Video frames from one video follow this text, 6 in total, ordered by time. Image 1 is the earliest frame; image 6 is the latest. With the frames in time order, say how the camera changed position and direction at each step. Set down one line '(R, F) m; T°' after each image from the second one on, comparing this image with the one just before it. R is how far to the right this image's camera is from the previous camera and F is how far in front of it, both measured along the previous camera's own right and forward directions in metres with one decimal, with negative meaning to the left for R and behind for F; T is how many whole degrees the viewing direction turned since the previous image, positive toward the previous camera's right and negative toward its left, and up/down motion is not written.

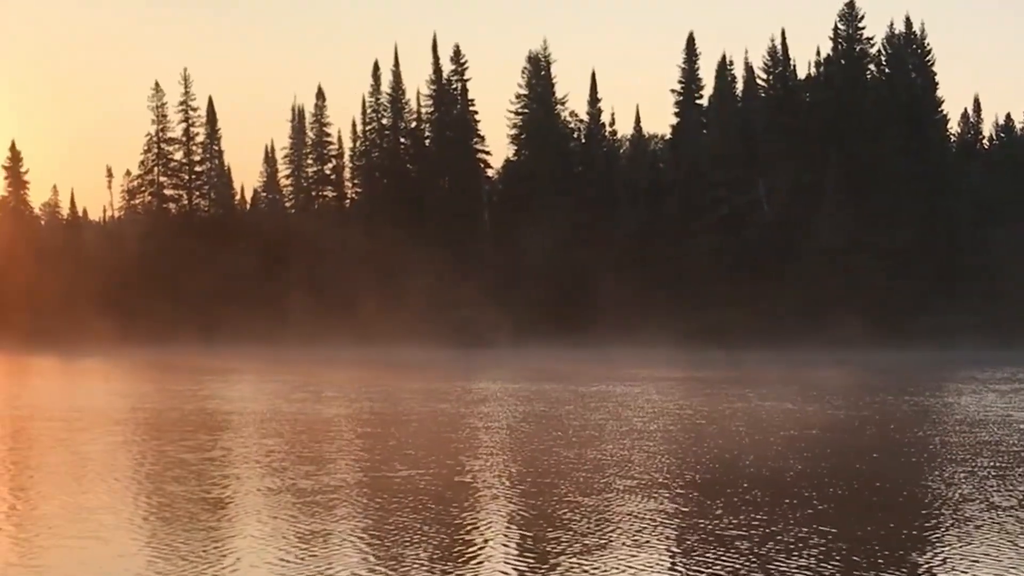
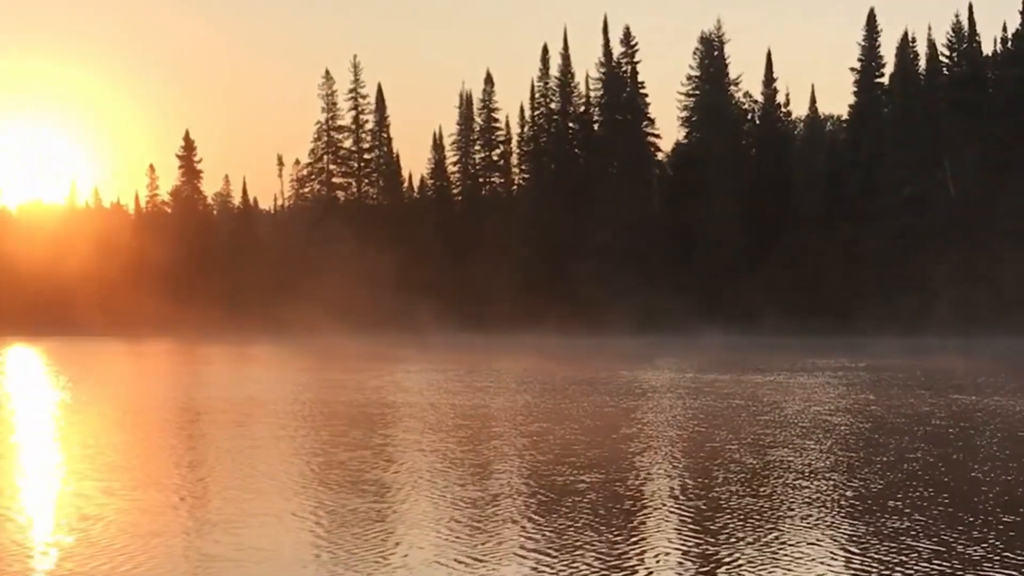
(-0.1, +1.8) m; -6°
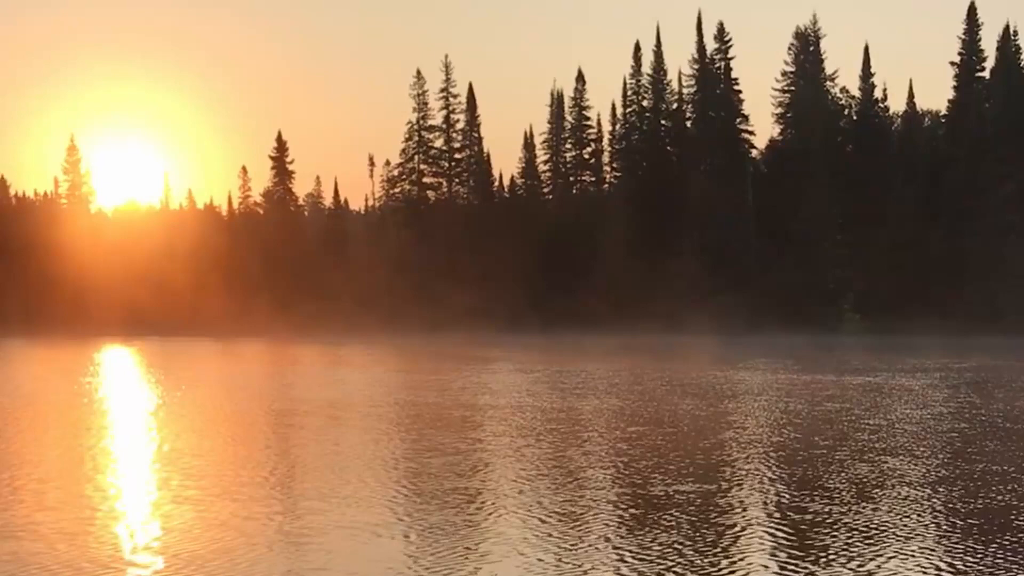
(+0.1, +0.7) m; -3°
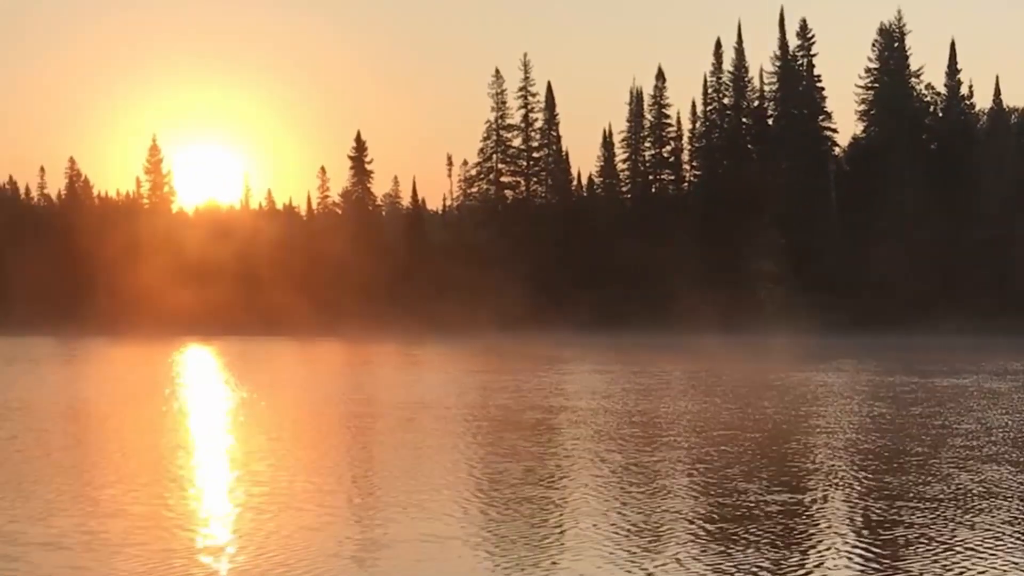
(+0.1, +0.6) m; -3°
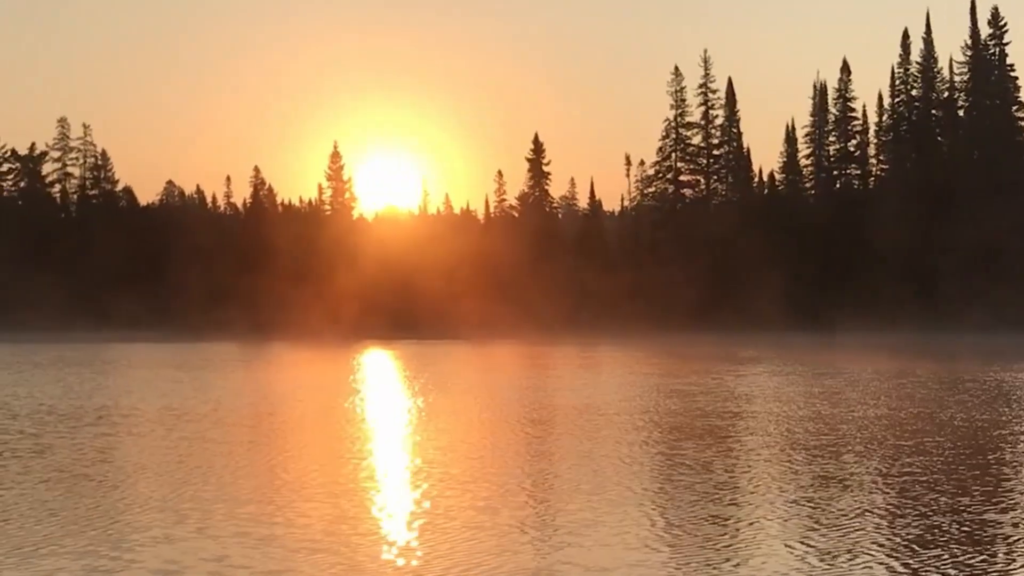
(+0.3, +1.3) m; -7°
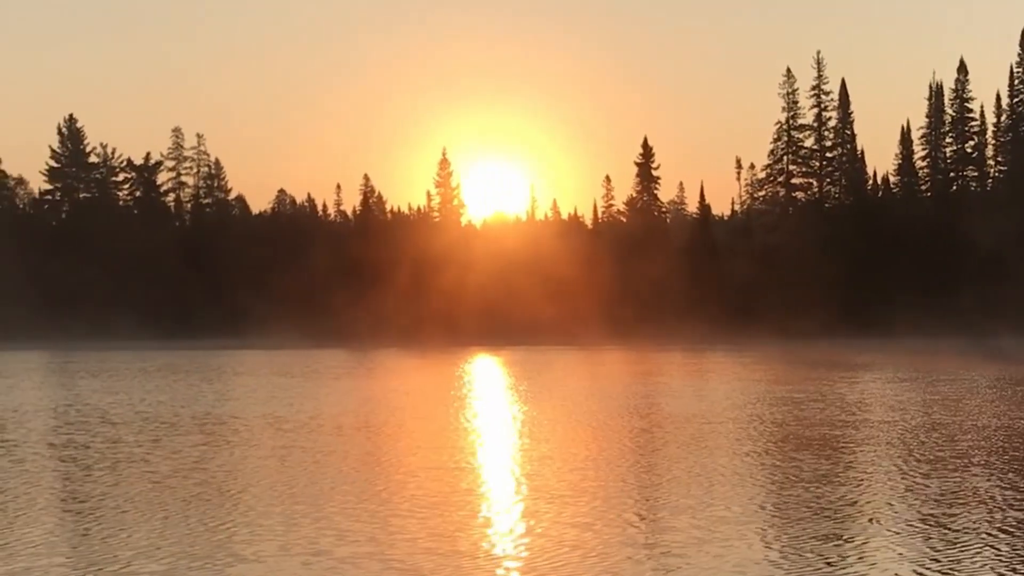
(+0.2, +0.6) m; -4°
